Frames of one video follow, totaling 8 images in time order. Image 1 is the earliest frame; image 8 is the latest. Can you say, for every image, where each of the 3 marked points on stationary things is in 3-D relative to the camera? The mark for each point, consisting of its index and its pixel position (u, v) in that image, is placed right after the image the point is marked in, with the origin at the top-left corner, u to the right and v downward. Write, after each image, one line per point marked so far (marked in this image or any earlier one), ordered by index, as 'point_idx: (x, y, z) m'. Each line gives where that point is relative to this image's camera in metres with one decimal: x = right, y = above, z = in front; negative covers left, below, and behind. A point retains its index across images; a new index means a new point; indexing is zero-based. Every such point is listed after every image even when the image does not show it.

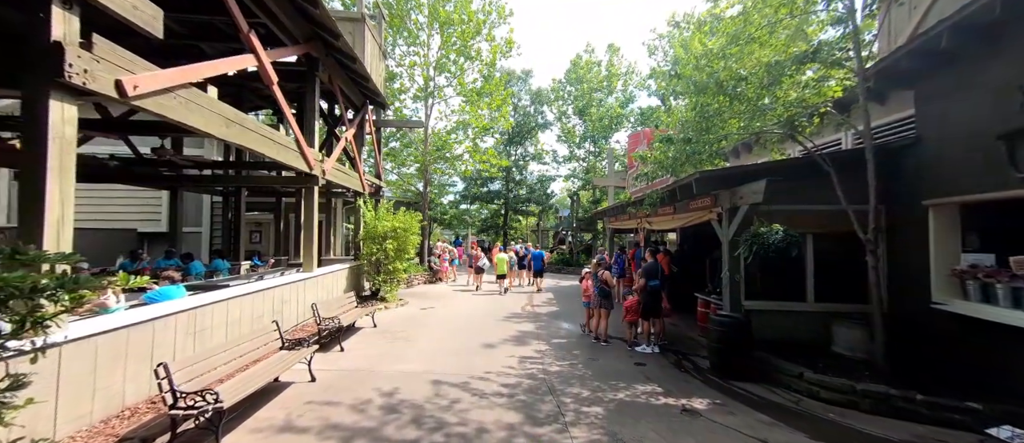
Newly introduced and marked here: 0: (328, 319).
0: (-3.1, -1.6, +6.5) m
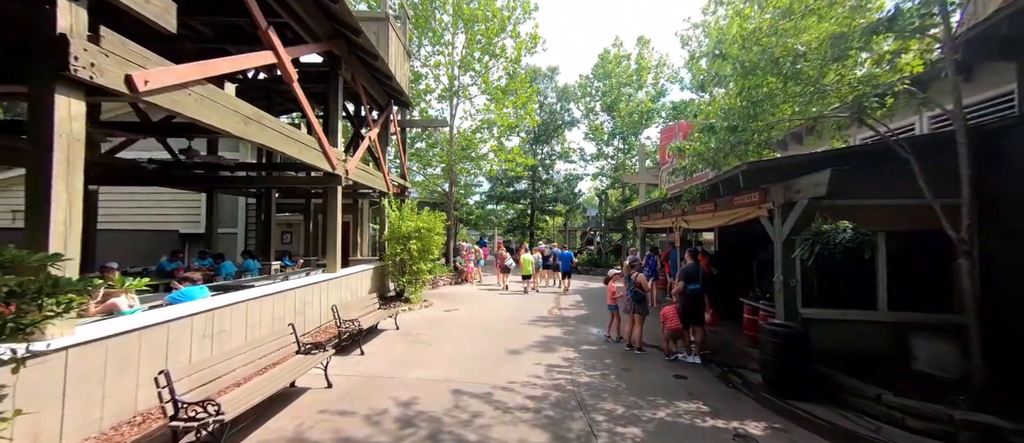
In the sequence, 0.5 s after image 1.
0: (-2.7, -1.6, +6.3) m
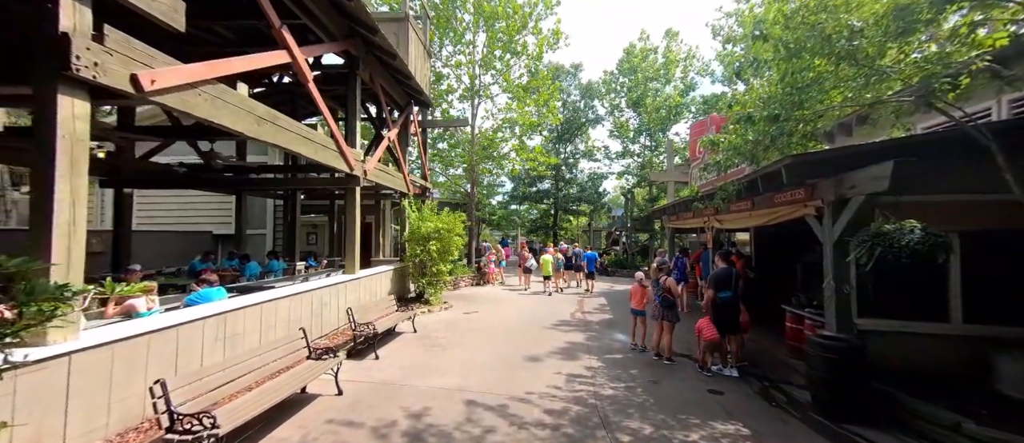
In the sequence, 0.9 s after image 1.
0: (-2.4, -1.6, +6.2) m
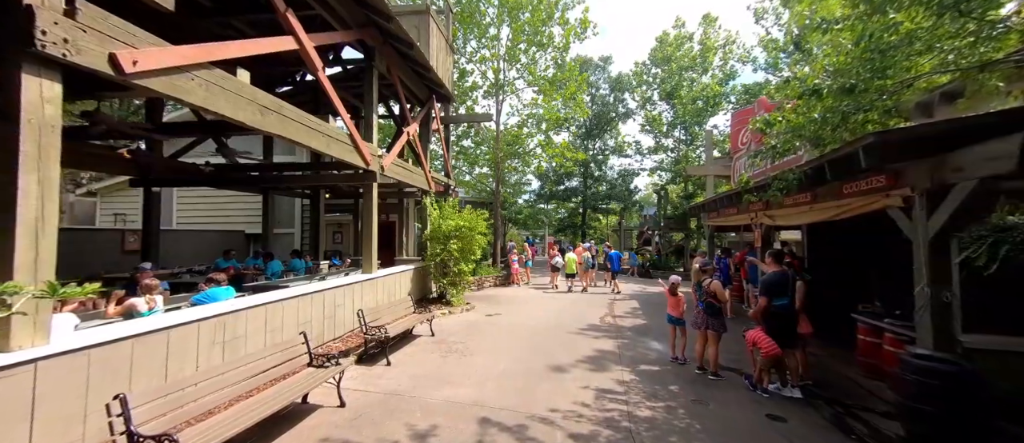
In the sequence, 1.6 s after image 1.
0: (-2.0, -1.6, +5.8) m
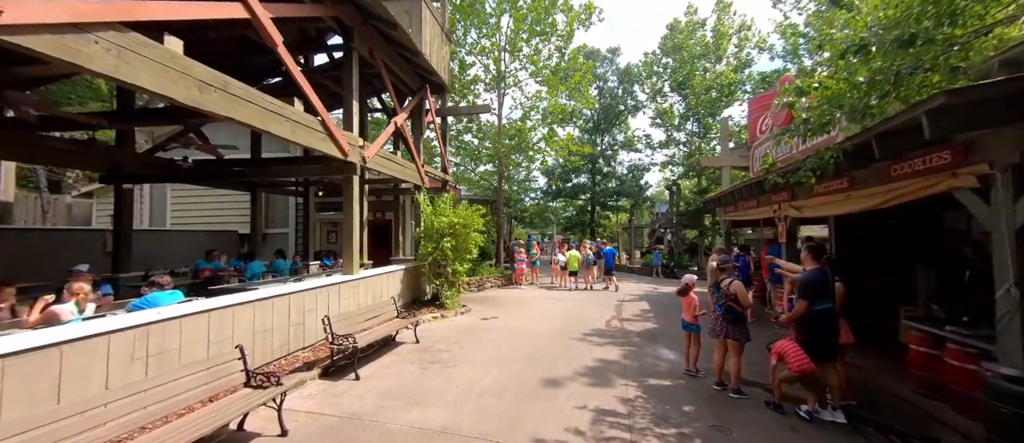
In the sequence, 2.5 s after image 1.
0: (-2.2, -1.5, +5.1) m
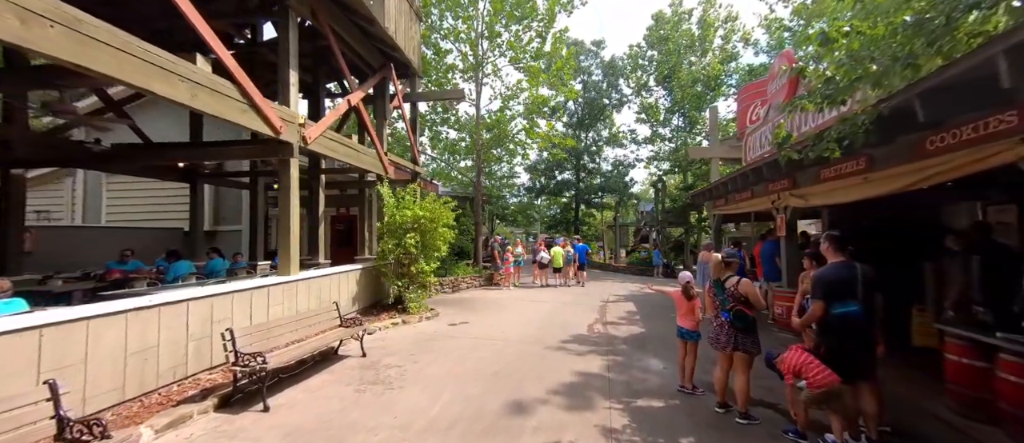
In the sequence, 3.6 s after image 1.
0: (-2.6, -1.4, +4.1) m
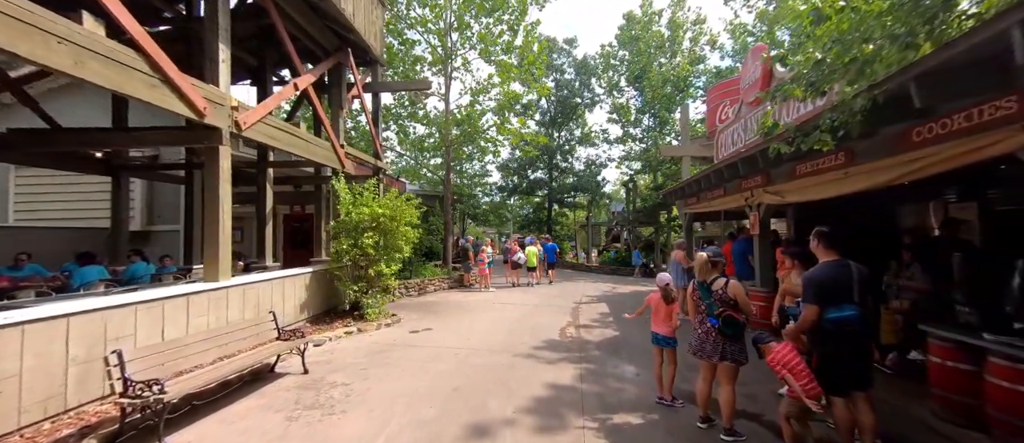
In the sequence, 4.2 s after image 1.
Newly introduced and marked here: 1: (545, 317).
0: (-3.0, -1.3, +3.3) m
1: (+0.7, -2.2, +8.7) m
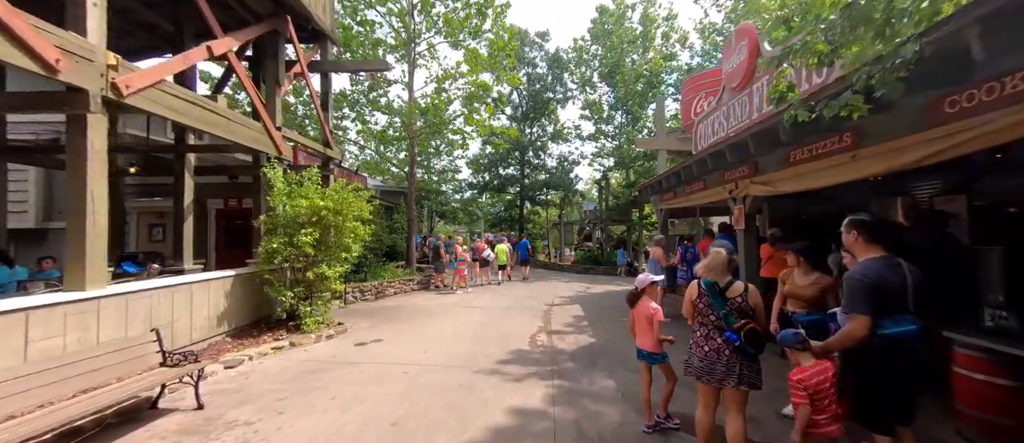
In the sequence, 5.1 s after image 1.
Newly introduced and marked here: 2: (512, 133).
0: (-3.3, -1.3, +2.2) m
1: (0.0, -2.1, +7.8) m
2: (0.0, +4.2, +18.8) m
